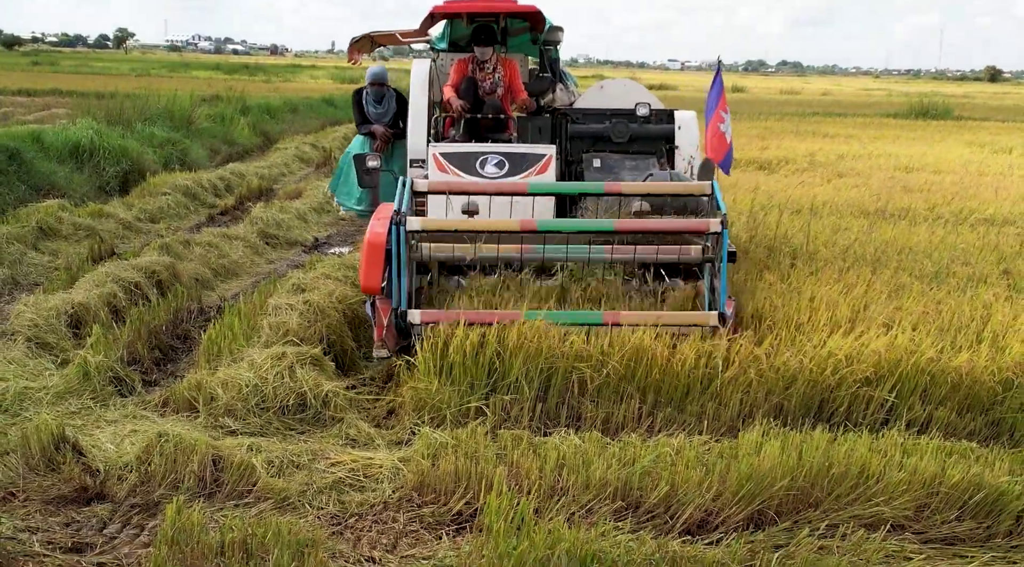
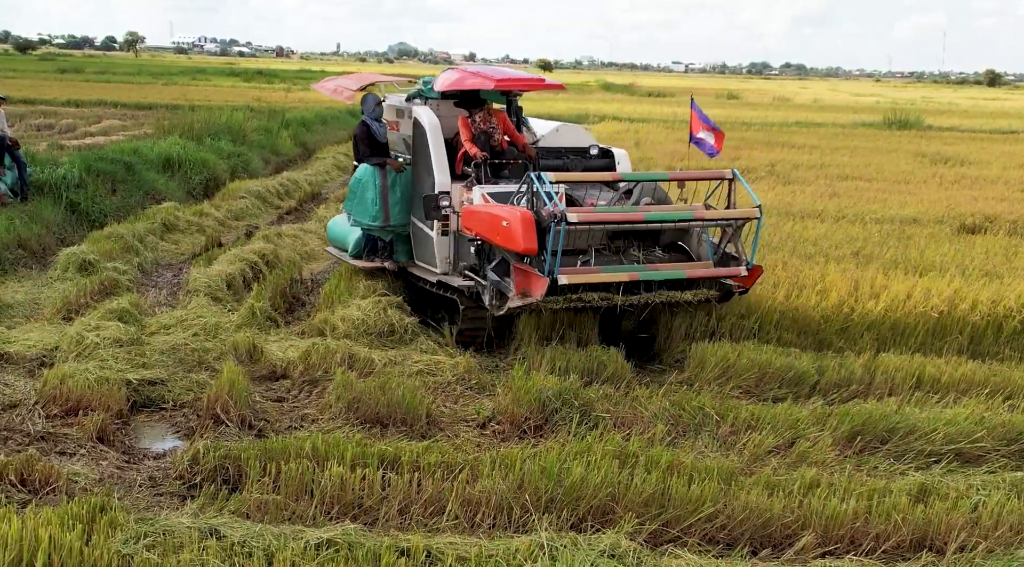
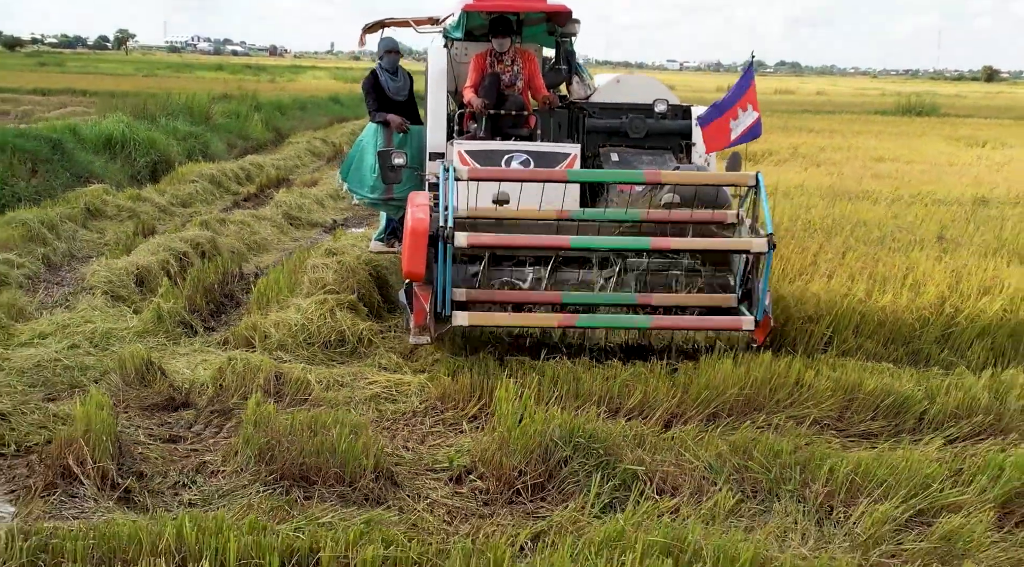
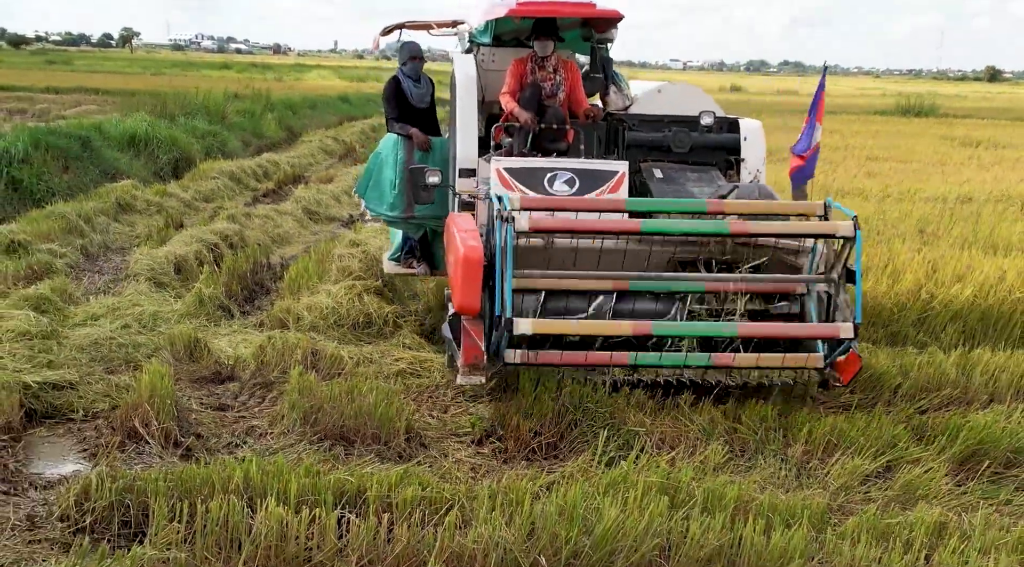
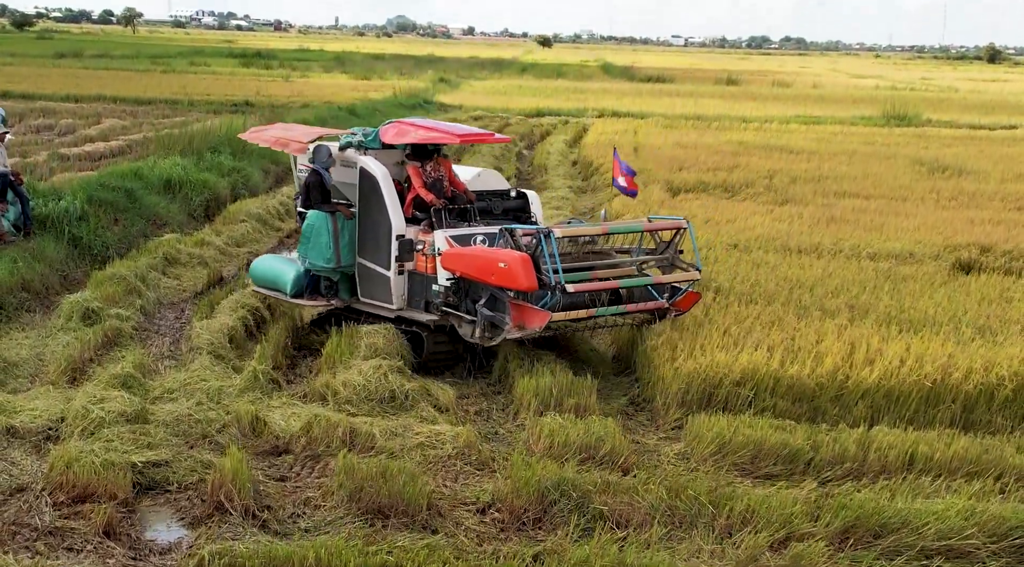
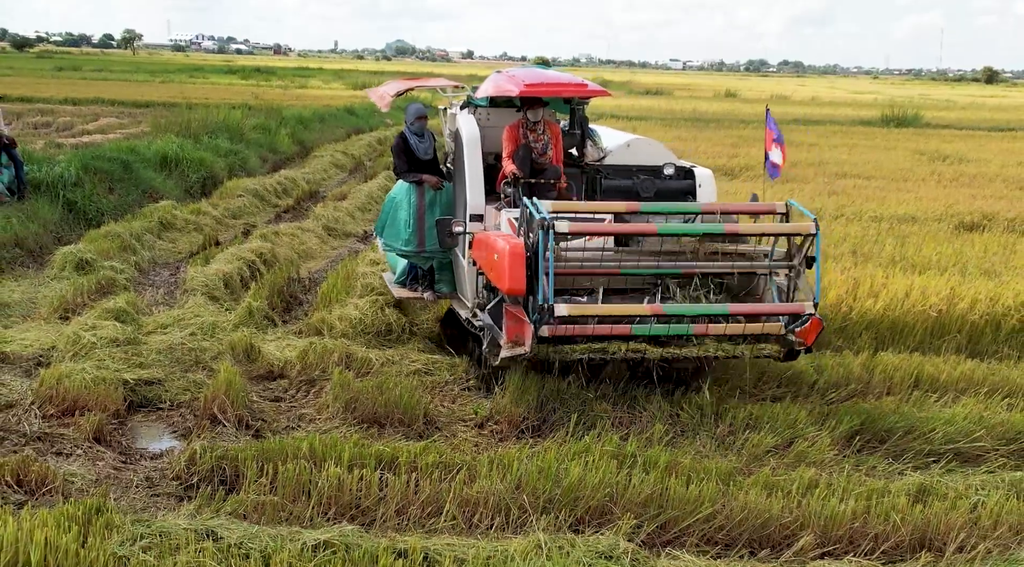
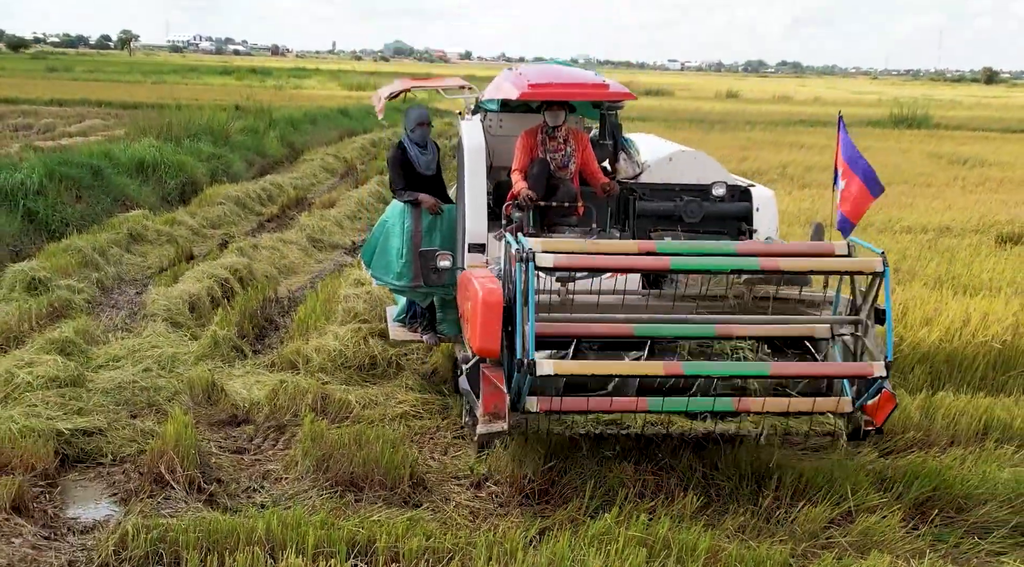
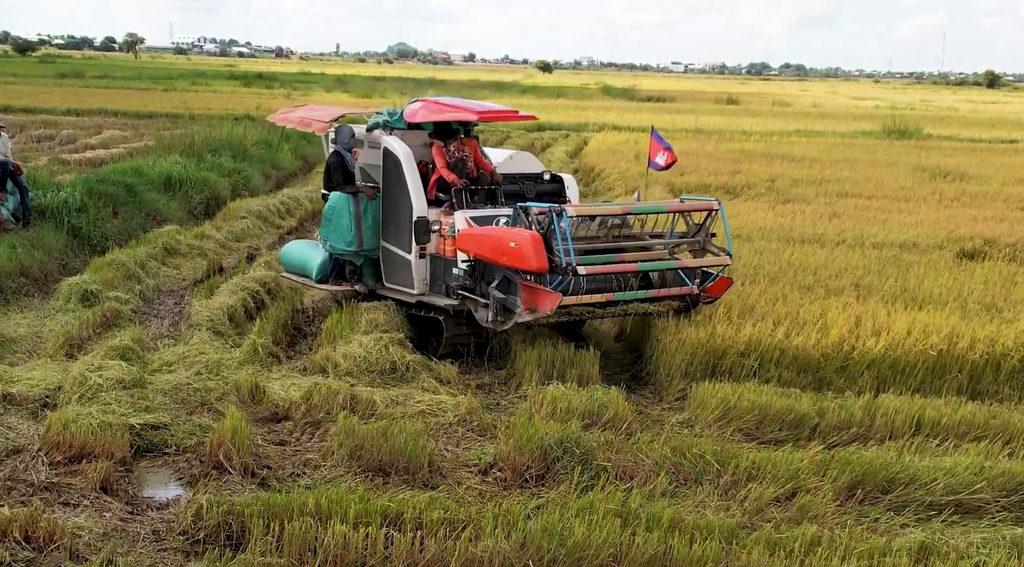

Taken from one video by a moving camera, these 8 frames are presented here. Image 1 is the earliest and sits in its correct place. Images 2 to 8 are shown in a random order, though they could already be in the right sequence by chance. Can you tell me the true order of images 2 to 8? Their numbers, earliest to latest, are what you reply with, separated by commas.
3, 4, 7, 6, 2, 8, 5
